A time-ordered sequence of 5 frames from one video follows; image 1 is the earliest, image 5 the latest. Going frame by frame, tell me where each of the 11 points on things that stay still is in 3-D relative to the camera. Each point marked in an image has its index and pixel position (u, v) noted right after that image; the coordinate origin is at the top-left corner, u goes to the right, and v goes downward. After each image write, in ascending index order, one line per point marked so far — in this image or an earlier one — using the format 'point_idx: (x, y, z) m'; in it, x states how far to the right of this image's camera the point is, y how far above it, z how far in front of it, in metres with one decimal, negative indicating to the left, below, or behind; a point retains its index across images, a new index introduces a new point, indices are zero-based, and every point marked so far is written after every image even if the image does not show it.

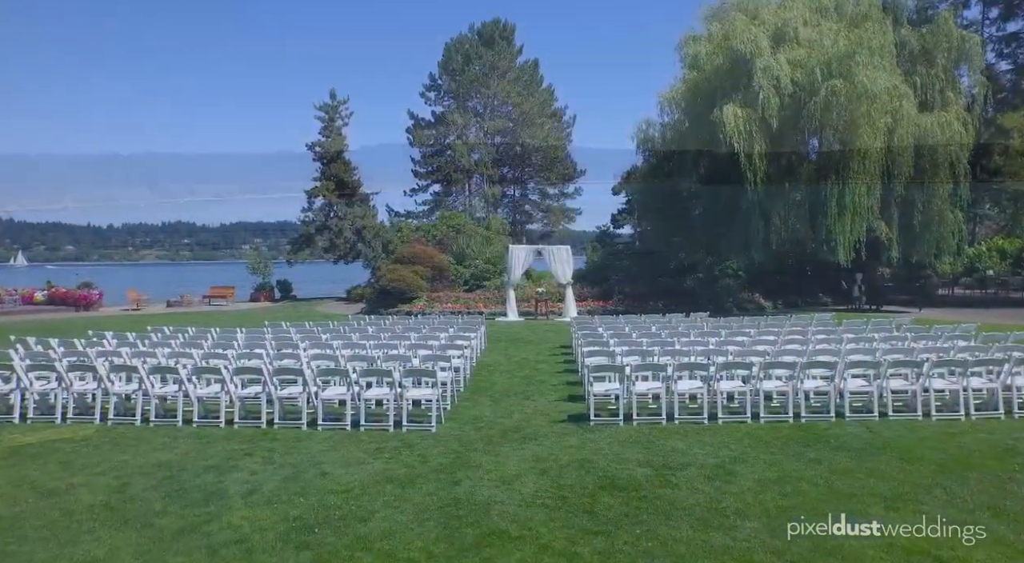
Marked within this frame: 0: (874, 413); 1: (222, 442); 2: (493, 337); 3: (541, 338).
0: (+4.7, -1.7, +8.2) m
1: (-3.4, -1.9, +7.4) m
2: (-0.5, -1.6, +18.1) m
3: (+0.8, -1.6, +17.9) m
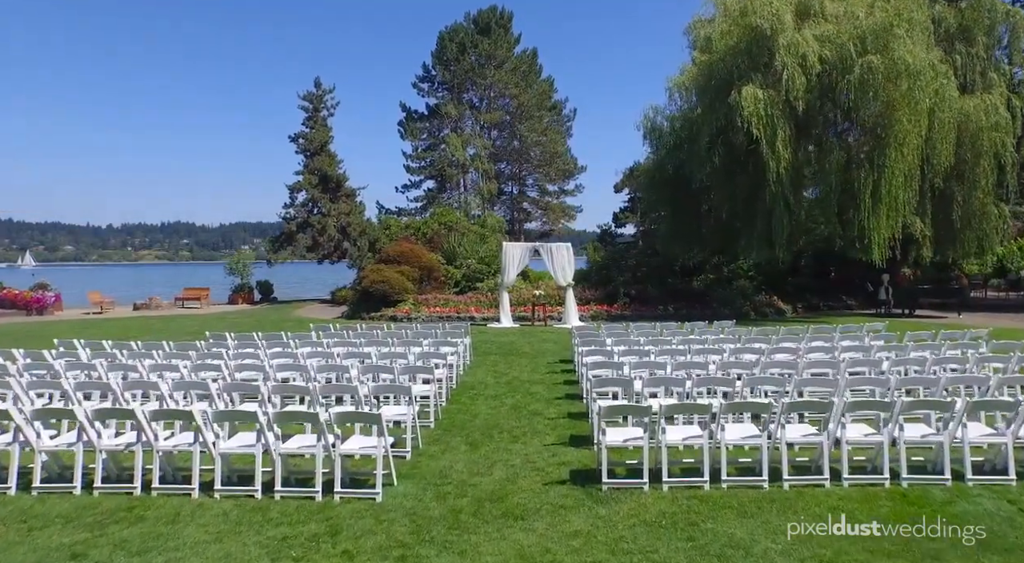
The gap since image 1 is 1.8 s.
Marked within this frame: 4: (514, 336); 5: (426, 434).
0: (+4.5, -1.7, +5.7) m
1: (-3.6, -1.9, +5.0) m
2: (-0.7, -1.7, +15.6) m
3: (+0.6, -1.7, +15.4) m
4: (+0.1, -1.6, +18.0) m
5: (-1.1, -2.0, +8.1) m
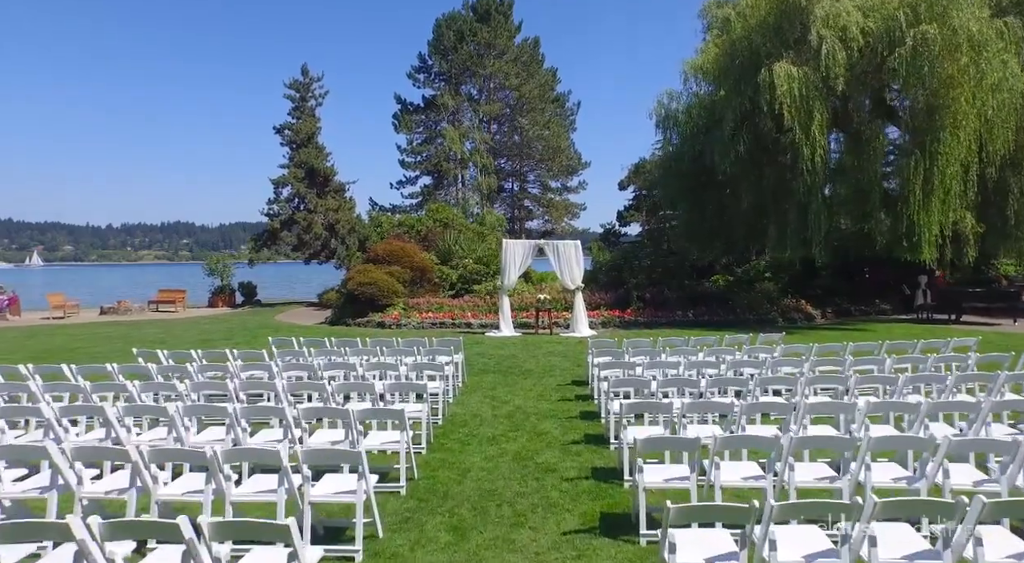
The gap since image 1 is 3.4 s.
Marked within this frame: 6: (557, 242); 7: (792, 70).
0: (+4.5, -1.8, +3.3) m
1: (-3.6, -2.0, +2.5) m
2: (-0.7, -1.7, +13.1) m
3: (+0.6, -1.8, +12.9) m
4: (+0.1, -1.7, +15.6) m
5: (-1.1, -2.0, +5.7) m
6: (+1.4, +1.2, +19.5) m
7: (+8.1, +6.1, +18.3) m
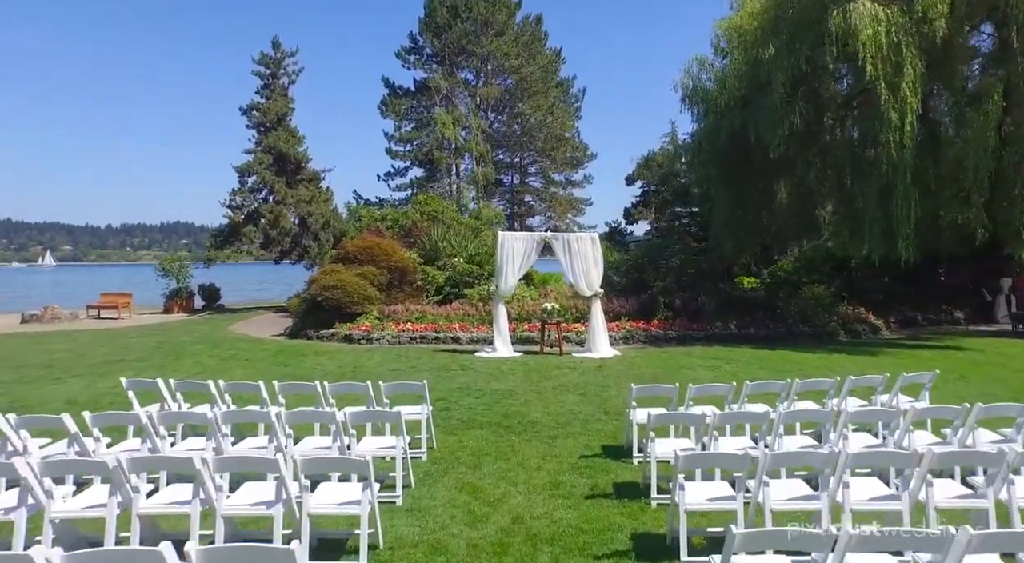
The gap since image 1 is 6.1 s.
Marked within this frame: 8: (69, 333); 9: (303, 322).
0: (+4.5, -1.9, -1.0) m
1: (-3.6, -2.1, -1.7) m
2: (-0.7, -1.8, +8.9) m
3: (+0.6, -1.8, +8.7) m
4: (+0.1, -1.8, +11.3) m
5: (-1.1, -2.1, +1.4) m
6: (+1.3, +1.1, +15.3) m
7: (+8.1, +6.0, +14.0) m
8: (-13.9, -1.7, +20.0) m
9: (-6.4, -1.3, +19.5) m
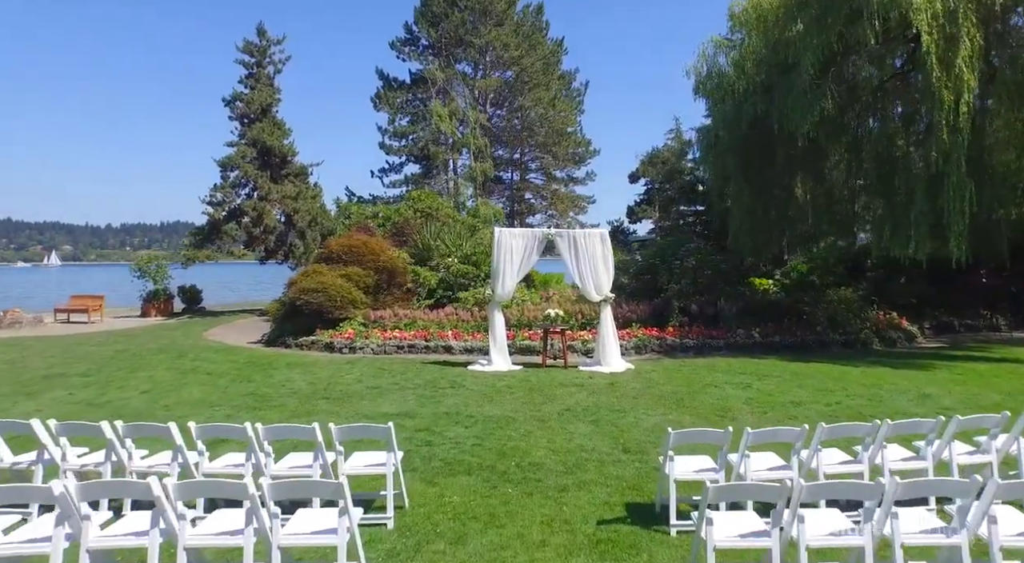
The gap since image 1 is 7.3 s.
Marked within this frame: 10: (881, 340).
0: (+4.4, -2.0, -2.7) m
1: (-3.7, -2.1, -3.5) m
2: (-0.8, -1.9, +7.2) m
3: (+0.5, -1.9, +6.9) m
4: (0.0, -1.8, +9.6) m
5: (-1.2, -2.2, -0.3) m
6: (+1.3, +1.0, +13.6) m
7: (+8.0, +5.9, +12.3) m
8: (-14.0, -1.7, +18.3) m
9: (-6.4, -1.3, +17.8) m
10: (+9.6, -1.5, +16.5) m
